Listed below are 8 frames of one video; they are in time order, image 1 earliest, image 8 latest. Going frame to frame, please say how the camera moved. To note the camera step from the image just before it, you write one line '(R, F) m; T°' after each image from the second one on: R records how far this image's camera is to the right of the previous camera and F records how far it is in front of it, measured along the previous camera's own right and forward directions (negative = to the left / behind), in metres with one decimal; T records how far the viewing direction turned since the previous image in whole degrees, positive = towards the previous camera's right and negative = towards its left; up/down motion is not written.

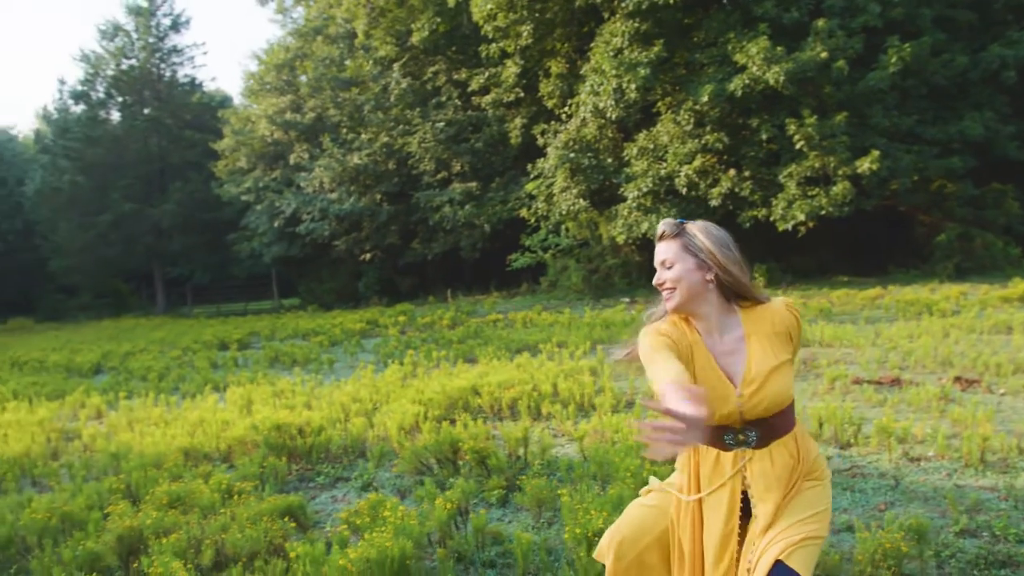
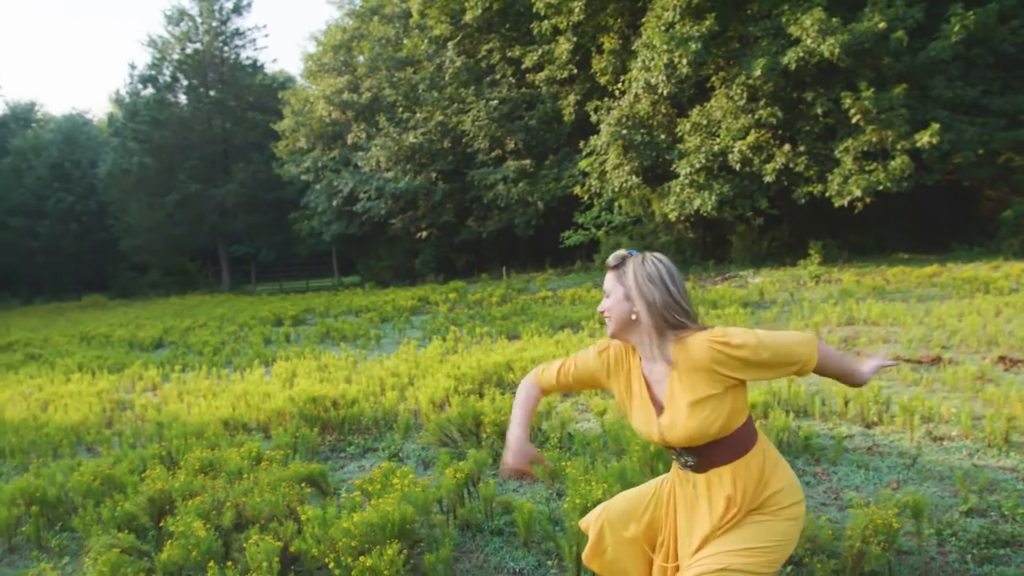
(+0.3, -0.1) m; -4°
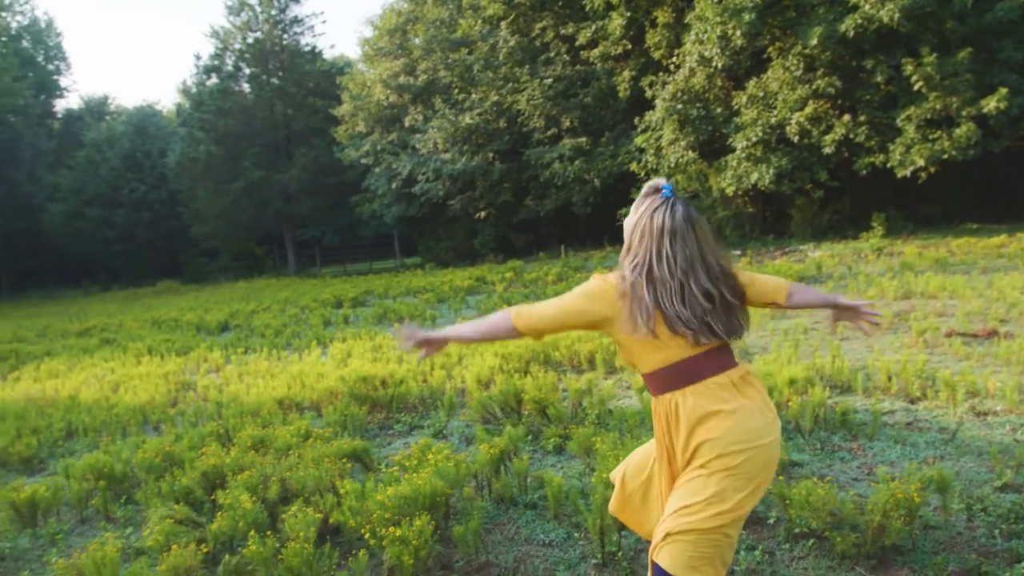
(+0.2, -0.1) m; -4°
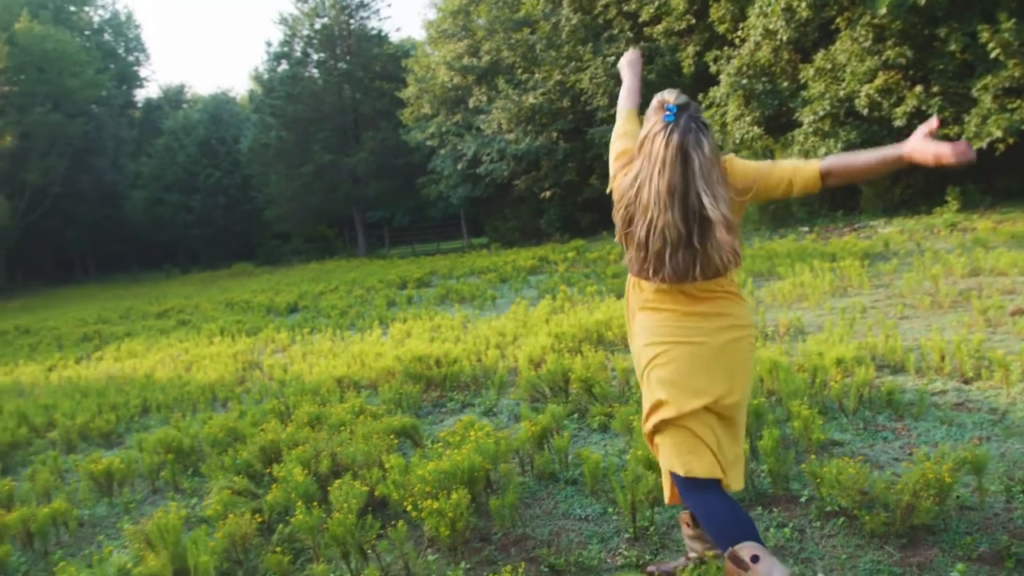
(+0.2, -0.1) m; -5°
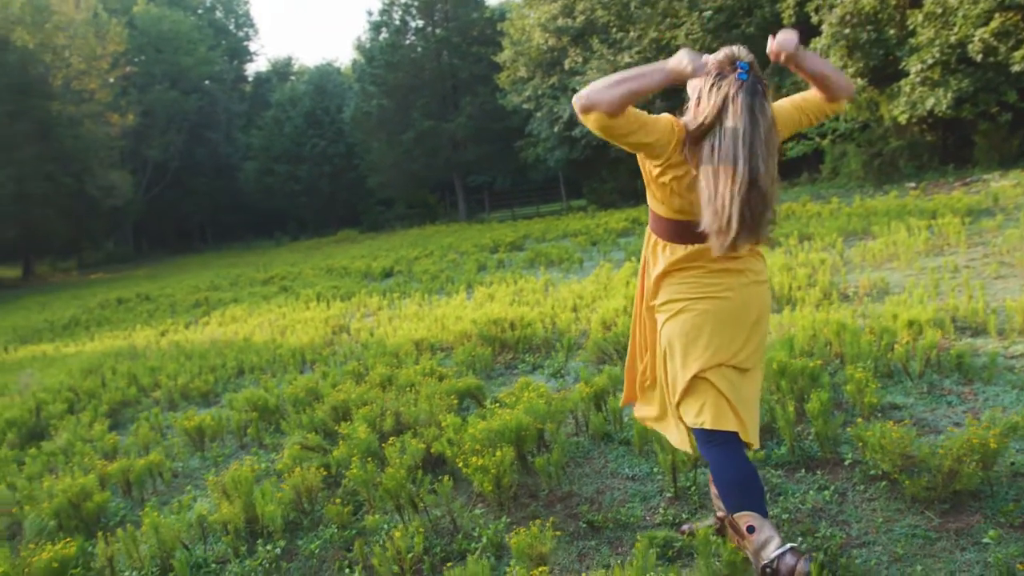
(+0.3, -0.1) m; -7°
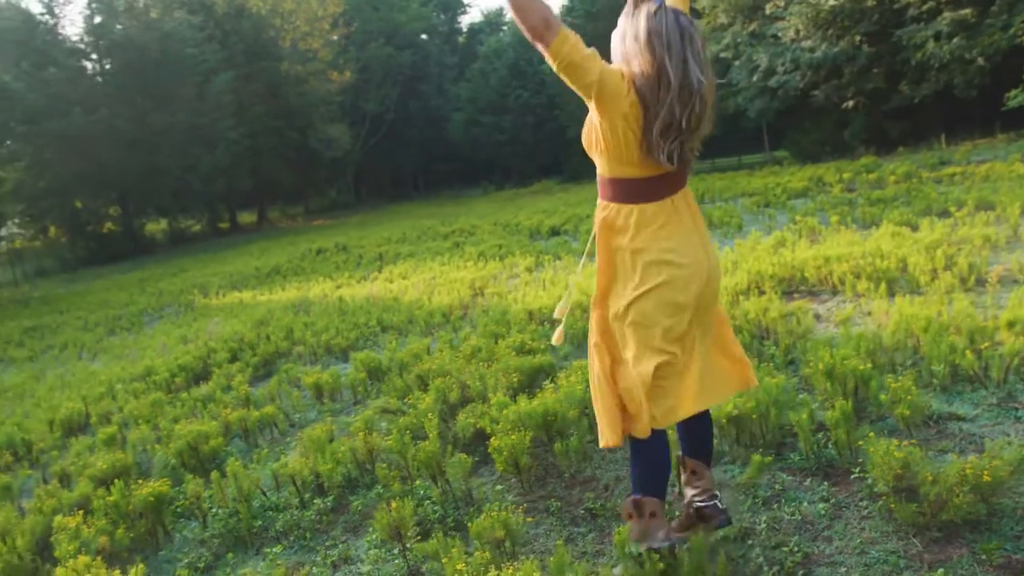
(+0.9, -0.1) m; -15°
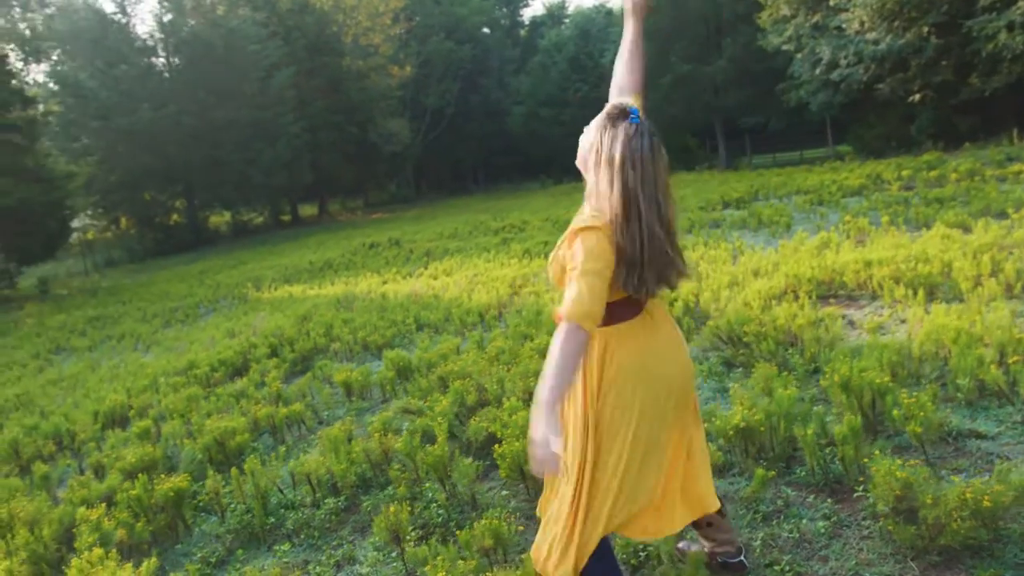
(+0.3, 0.0) m; -4°
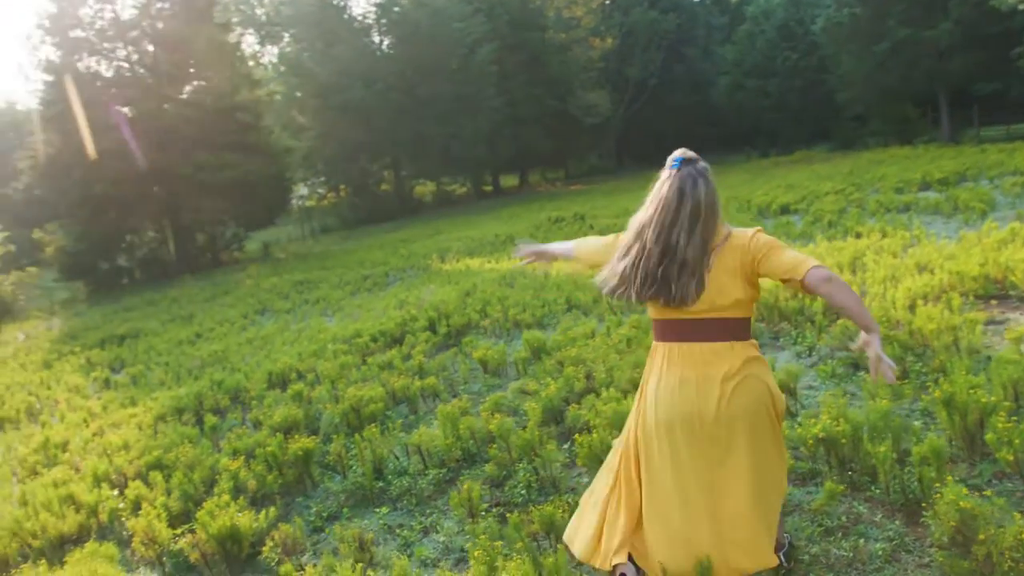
(+0.6, -0.1) m; -14°
